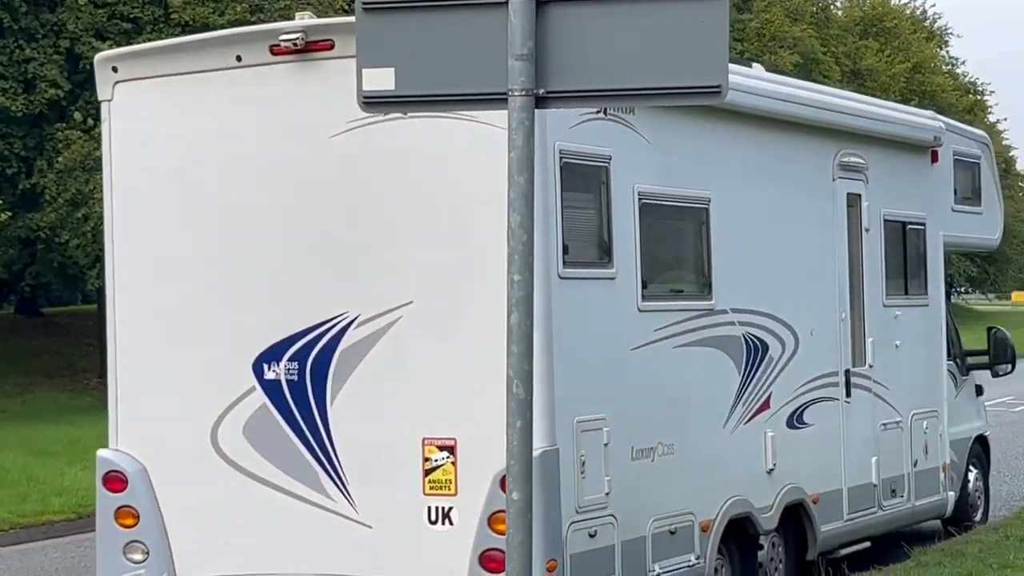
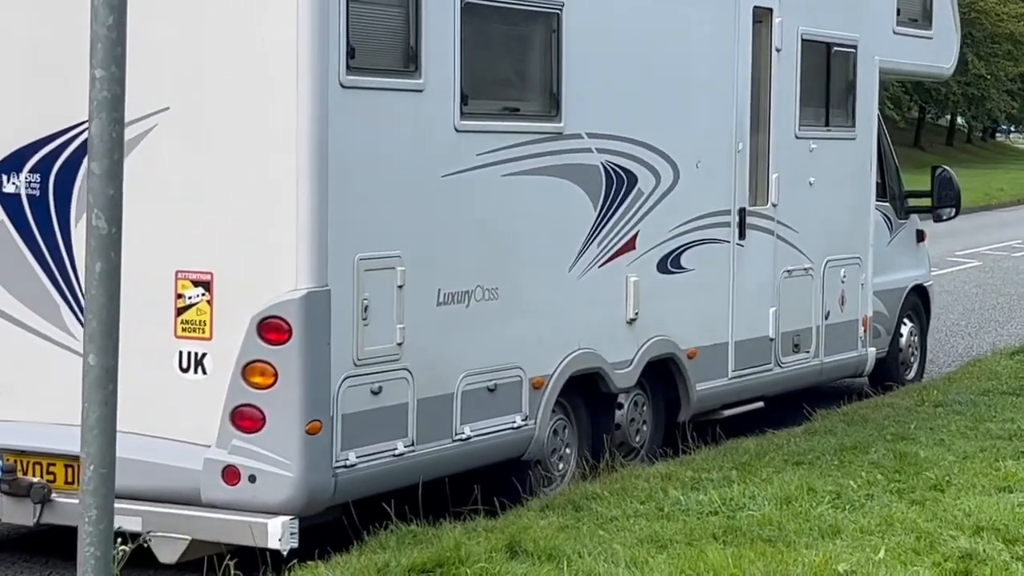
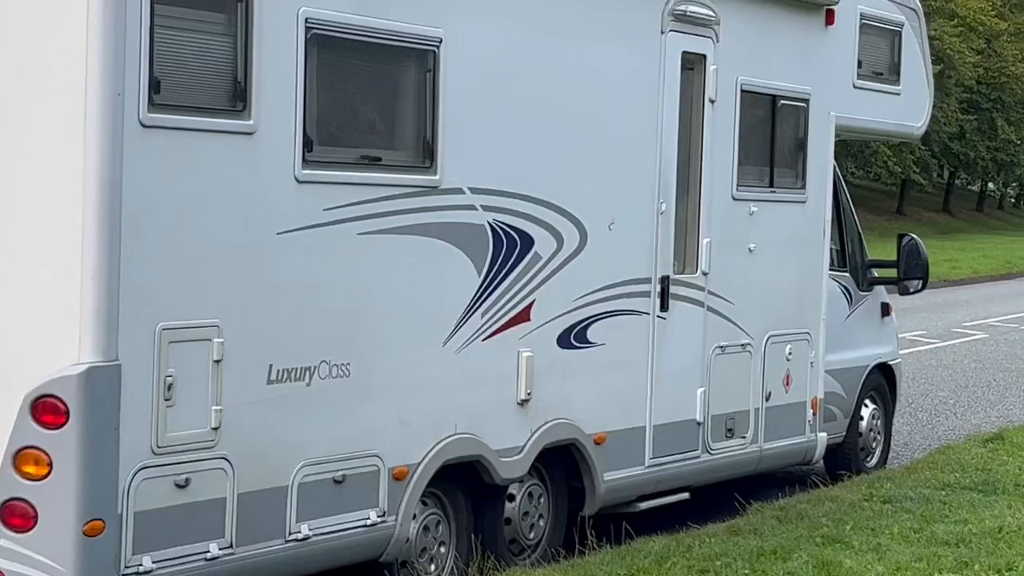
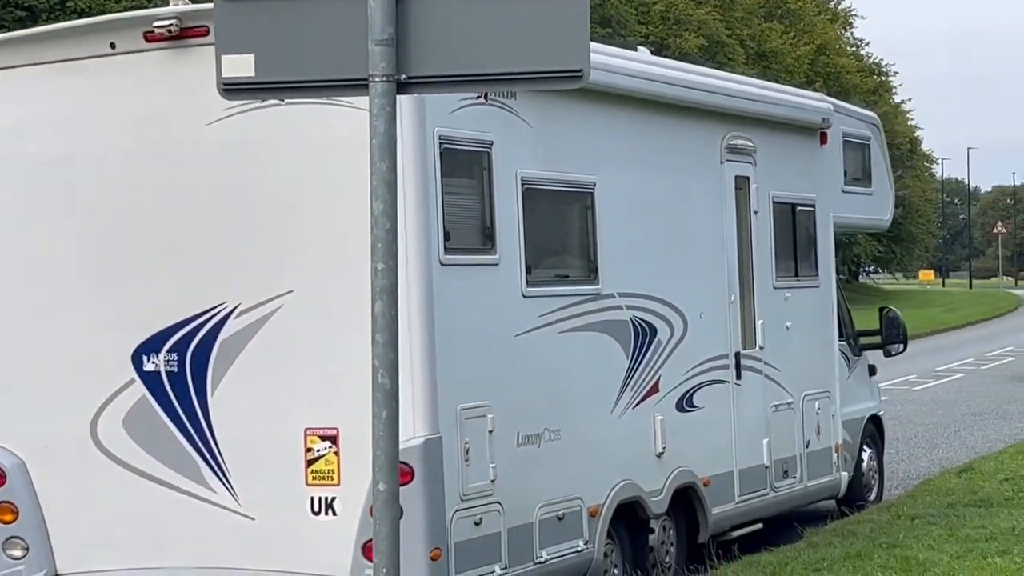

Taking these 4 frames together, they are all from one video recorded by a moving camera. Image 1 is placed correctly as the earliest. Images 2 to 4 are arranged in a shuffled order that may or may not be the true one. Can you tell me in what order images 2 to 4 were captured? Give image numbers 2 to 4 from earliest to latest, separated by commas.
4, 2, 3
